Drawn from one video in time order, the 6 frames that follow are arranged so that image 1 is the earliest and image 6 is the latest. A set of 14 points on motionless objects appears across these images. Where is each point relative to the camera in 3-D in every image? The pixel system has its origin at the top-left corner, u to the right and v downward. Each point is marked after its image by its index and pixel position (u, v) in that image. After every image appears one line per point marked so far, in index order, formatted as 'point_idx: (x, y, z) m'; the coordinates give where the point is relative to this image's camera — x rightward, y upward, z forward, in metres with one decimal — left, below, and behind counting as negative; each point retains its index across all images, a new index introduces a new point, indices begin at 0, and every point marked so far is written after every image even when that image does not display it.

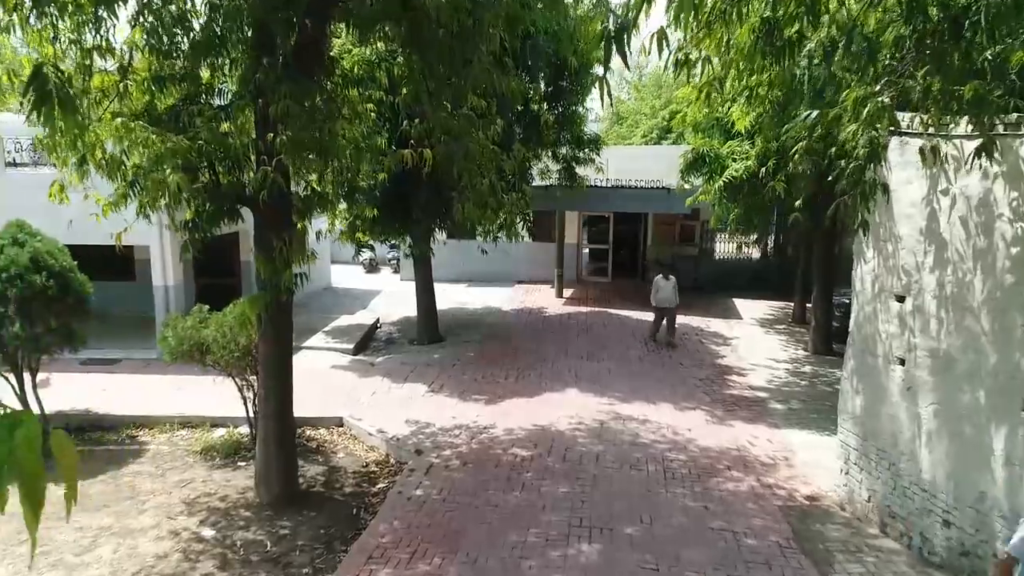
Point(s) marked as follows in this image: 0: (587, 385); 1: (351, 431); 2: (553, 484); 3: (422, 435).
0: (+1.0, -1.3, +9.4) m
1: (-1.9, -1.7, +8.3) m
2: (+0.4, -1.8, +6.4) m
3: (-1.0, -1.6, +7.8) m
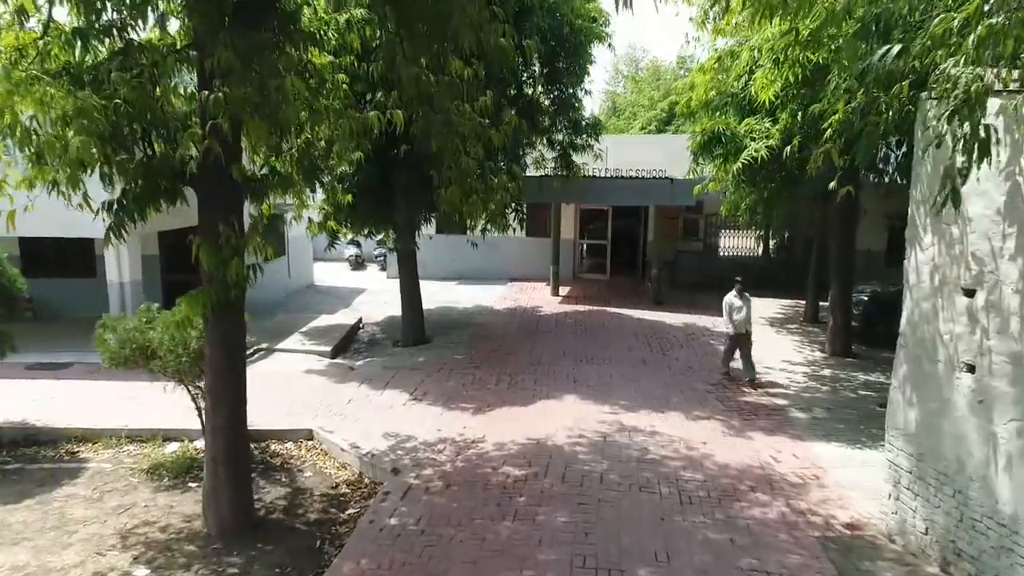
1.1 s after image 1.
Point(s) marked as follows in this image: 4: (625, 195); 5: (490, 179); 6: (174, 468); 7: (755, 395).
0: (+0.9, -1.2, +8.5) m
1: (-2.0, -1.6, +7.3) m
2: (+0.3, -1.7, +5.5) m
3: (-1.1, -1.6, +6.9) m
4: (+2.2, +1.9, +13.8) m
5: (-0.2, +1.2, +7.7) m
6: (-3.2, -1.7, +6.8) m
7: (+3.0, -1.3, +8.6) m
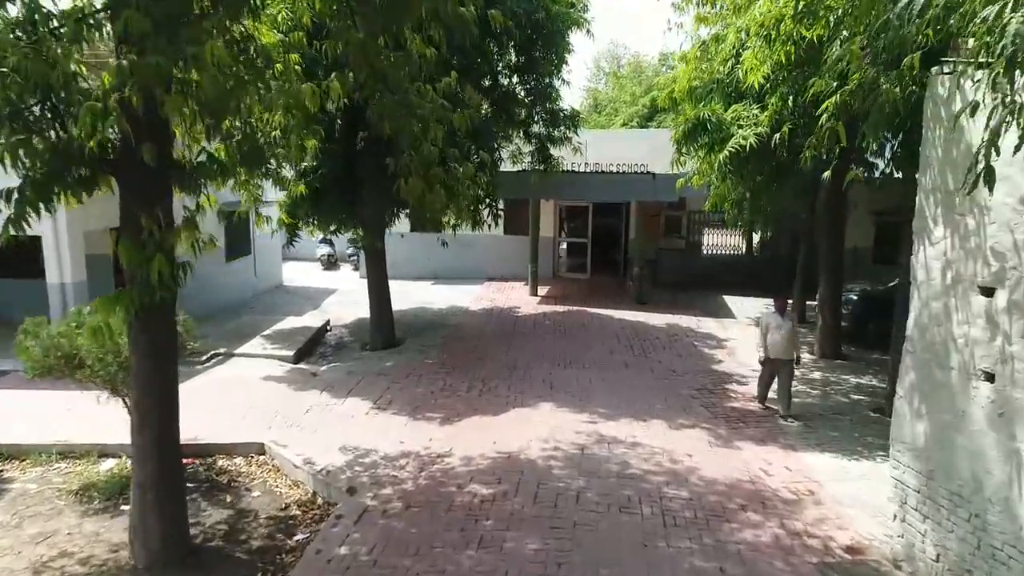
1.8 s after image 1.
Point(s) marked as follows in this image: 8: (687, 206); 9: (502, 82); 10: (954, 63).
0: (+0.6, -1.2, +7.9) m
1: (-2.3, -1.6, +6.7) m
2: (+0.1, -1.7, +4.9) m
3: (-1.4, -1.6, +6.3) m
4: (+1.8, +1.9, +13.3) m
5: (-0.5, +1.2, +7.1) m
6: (-3.5, -1.7, +6.1) m
7: (+2.6, -1.3, +8.1) m
8: (+3.9, +1.8, +15.6) m
9: (-0.1, +3.2, +10.9) m
10: (+2.5, +1.3, +4.1) m
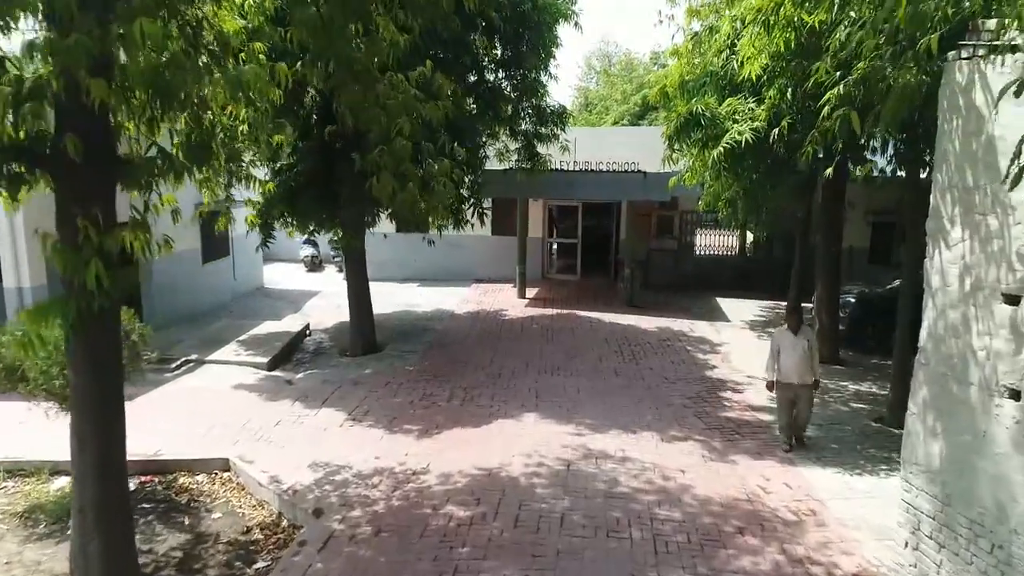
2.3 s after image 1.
0: (+0.4, -1.3, +7.5) m
1: (-2.4, -1.7, +6.3) m
2: (-0.1, -1.8, +4.5) m
3: (-1.5, -1.6, +5.8) m
4: (+1.5, +1.8, +12.9) m
5: (-0.7, +1.1, +6.7) m
6: (-3.7, -1.8, +5.6) m
7: (+2.5, -1.3, +7.7) m
8: (+3.6, +1.8, +15.3) m
9: (-0.4, +3.1, +10.5) m
10: (+2.4, +1.3, +3.7) m
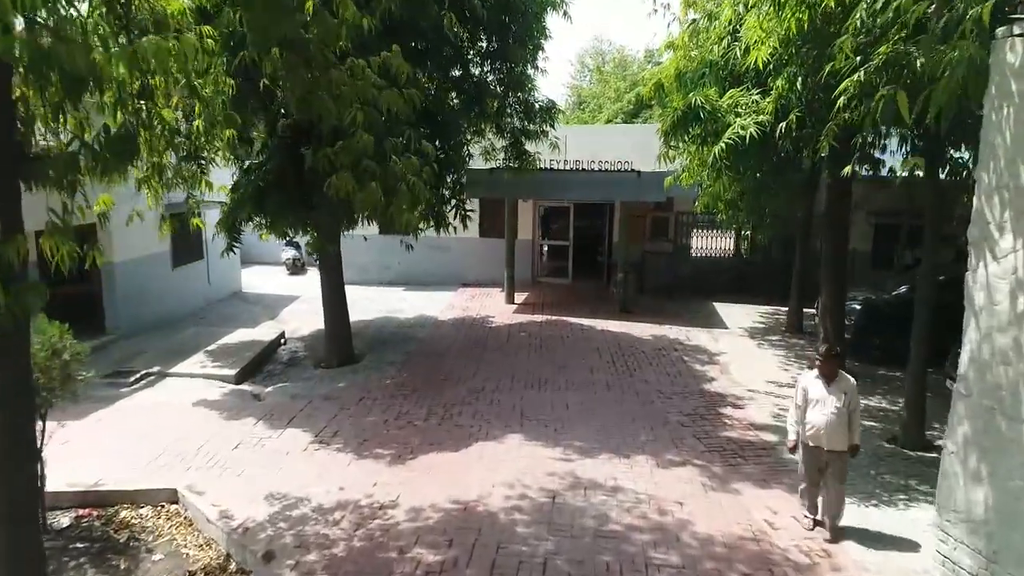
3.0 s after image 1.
0: (+0.2, -1.4, +6.9) m
1: (-2.6, -1.8, +5.6) m
2: (-0.2, -1.9, +3.9) m
3: (-1.7, -1.7, +5.2) m
4: (+1.3, +1.7, +12.3) m
5: (-0.9, +1.1, +6.0) m
6: (-3.8, -1.9, +5.0) m
7: (+2.3, -1.4, +7.1) m
8: (+3.4, +1.7, +14.7) m
9: (-0.6, +3.1, +9.9) m
10: (+2.3, +1.2, +3.1) m
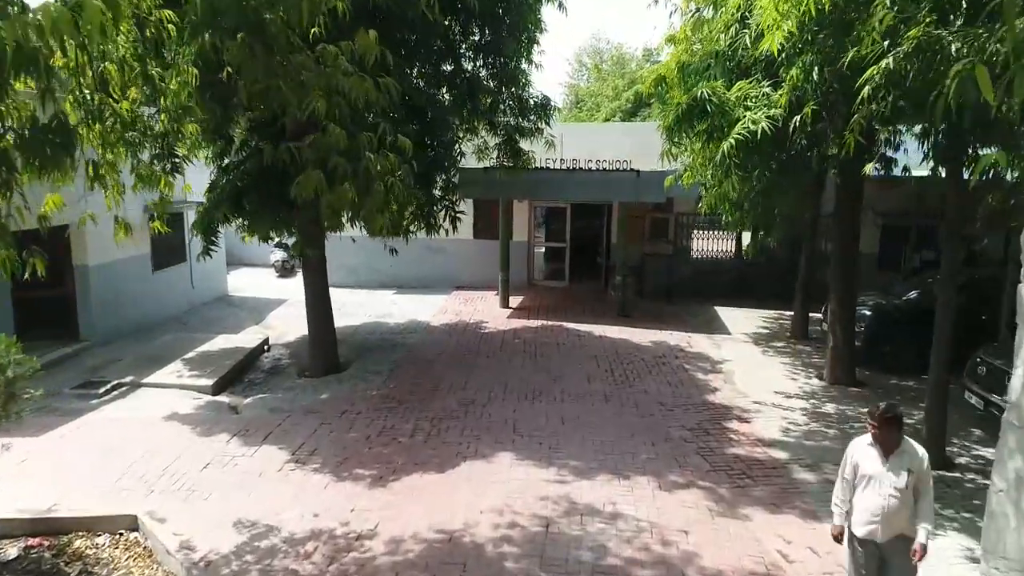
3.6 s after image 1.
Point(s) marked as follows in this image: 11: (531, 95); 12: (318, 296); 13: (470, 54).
0: (+0.2, -1.4, +6.5) m
1: (-2.7, -1.9, +5.1) m
2: (-0.3, -1.9, +3.4) m
3: (-1.8, -1.8, +4.7) m
4: (+1.2, +1.7, +11.8) m
5: (-1.0, +1.0, +5.6) m
6: (-3.9, -1.9, +4.5) m
7: (+2.2, -1.5, +6.6) m
8: (+3.3, +1.6, +14.2) m
9: (-0.7, +3.0, +9.4) m
10: (+2.2, +1.1, +2.6) m
11: (+0.3, +2.8, +10.2) m
12: (-2.5, -0.1, +9.2) m
13: (-0.6, +3.2, +9.5) m
